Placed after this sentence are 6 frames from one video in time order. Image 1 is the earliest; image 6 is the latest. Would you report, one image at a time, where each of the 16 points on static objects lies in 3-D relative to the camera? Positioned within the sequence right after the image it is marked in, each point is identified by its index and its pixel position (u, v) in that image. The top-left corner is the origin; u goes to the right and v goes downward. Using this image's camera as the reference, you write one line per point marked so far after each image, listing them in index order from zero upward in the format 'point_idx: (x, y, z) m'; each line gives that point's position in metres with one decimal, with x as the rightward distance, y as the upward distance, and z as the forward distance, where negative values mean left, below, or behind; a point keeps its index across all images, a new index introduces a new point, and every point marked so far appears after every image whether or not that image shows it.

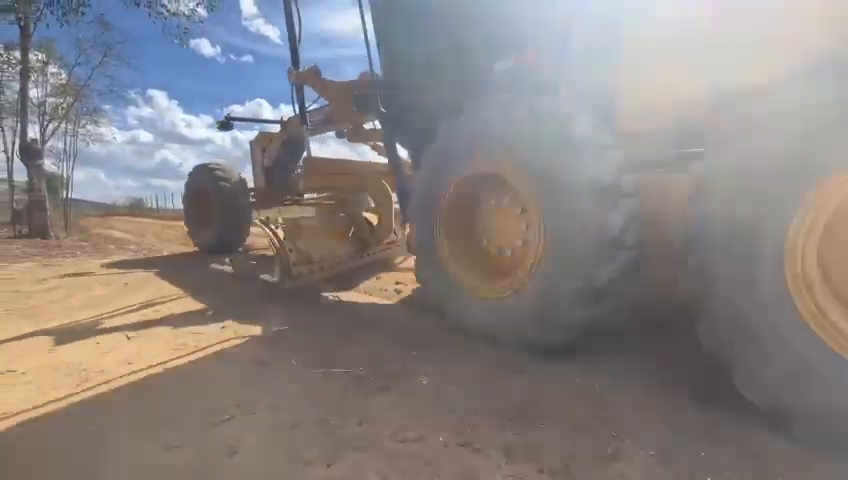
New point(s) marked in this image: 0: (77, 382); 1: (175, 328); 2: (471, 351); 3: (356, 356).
0: (-2.5, -1.0, +2.9) m
1: (-2.4, -0.9, +3.9) m
2: (+0.4, -0.9, +3.2) m
3: (-0.6, -0.9, +3.2) m
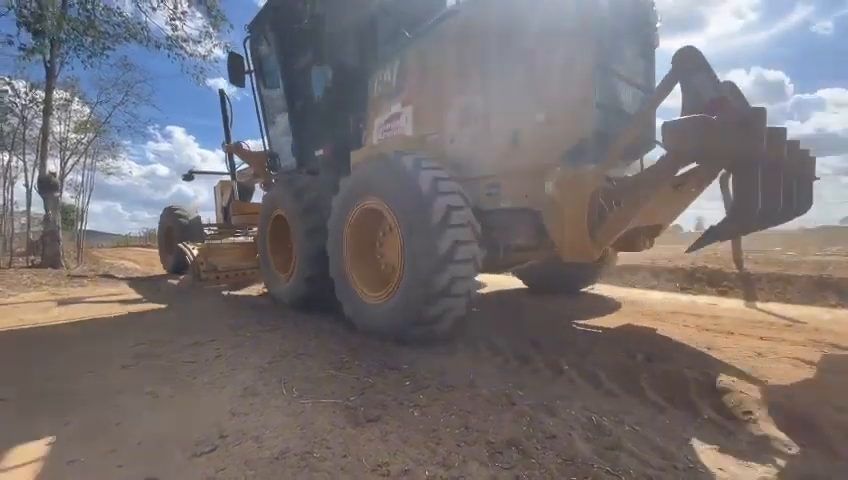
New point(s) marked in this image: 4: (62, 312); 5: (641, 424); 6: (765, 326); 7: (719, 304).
0: (-2.5, -1.2, +2.9) m
1: (-2.4, -1.1, +3.9) m
2: (+0.3, -1.1, +3.1) m
3: (-0.6, -1.1, +3.1) m
4: (-5.5, -1.1, +6.1) m
5: (+1.4, -1.2, +2.5) m
6: (+3.9, -1.0, +4.6) m
7: (+4.3, -0.9, +5.9) m
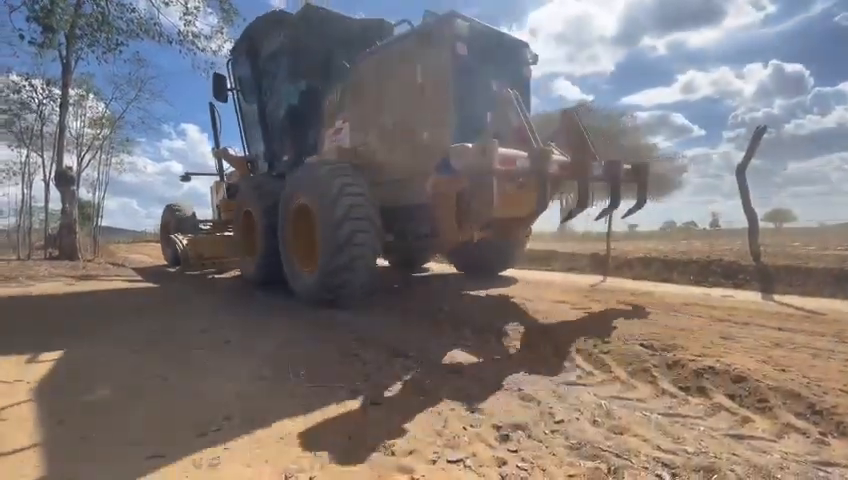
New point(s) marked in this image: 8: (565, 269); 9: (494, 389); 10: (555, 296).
0: (-2.5, -1.1, +2.9) m
1: (-2.4, -1.0, +3.9) m
2: (+0.4, -1.0, +3.1) m
3: (-0.6, -1.0, +3.1) m
4: (-5.4, -0.9, +6.2) m
5: (+1.4, -1.0, +2.5) m
6: (+4.0, -0.9, +4.5) m
7: (+4.4, -0.8, +5.7) m
8: (+3.1, -0.6, +8.9) m
9: (+0.5, -1.0, +2.7) m
10: (+1.8, -0.8, +5.7) m
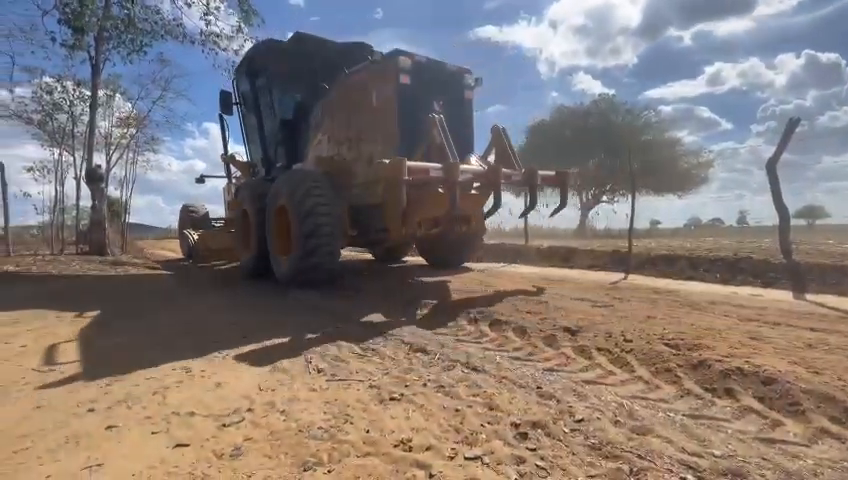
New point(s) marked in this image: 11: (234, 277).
0: (-2.4, -1.1, +3.0) m
1: (-2.2, -1.0, +4.0) m
2: (+0.5, -1.0, +3.0) m
3: (-0.4, -1.0, +3.1) m
4: (-5.1, -0.8, +6.4) m
5: (+1.5, -1.0, +2.4) m
6: (+4.1, -0.8, +4.3) m
7: (+4.7, -0.8, +5.5) m
8: (+3.5, -0.6, +8.7) m
9: (+0.6, -1.0, +2.7) m
10: (+2.1, -0.7, +5.6) m
11: (-3.9, -0.7, +8.3) m
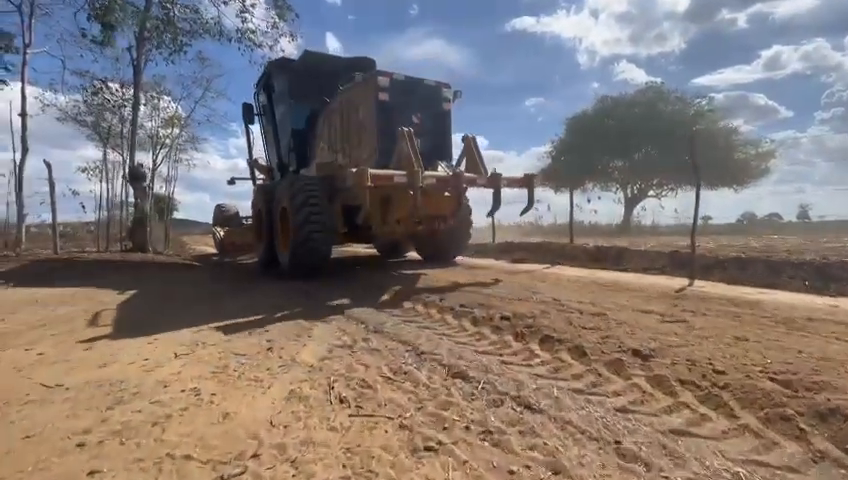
0: (-2.1, -1.1, +2.7) m
1: (-1.8, -1.0, +3.6) m
2: (+0.8, -1.0, +2.5) m
3: (-0.2, -1.0, +2.6) m
4: (-4.5, -0.8, +6.3) m
5: (+1.7, -1.1, +1.7) m
6: (+4.5, -0.9, +3.4) m
7: (+5.1, -0.8, +4.6) m
8: (+4.2, -0.6, +7.9) m
9: (+0.8, -1.0, +2.1) m
10: (+2.6, -0.8, +4.9) m
11: (-3.1, -0.7, +8.0) m
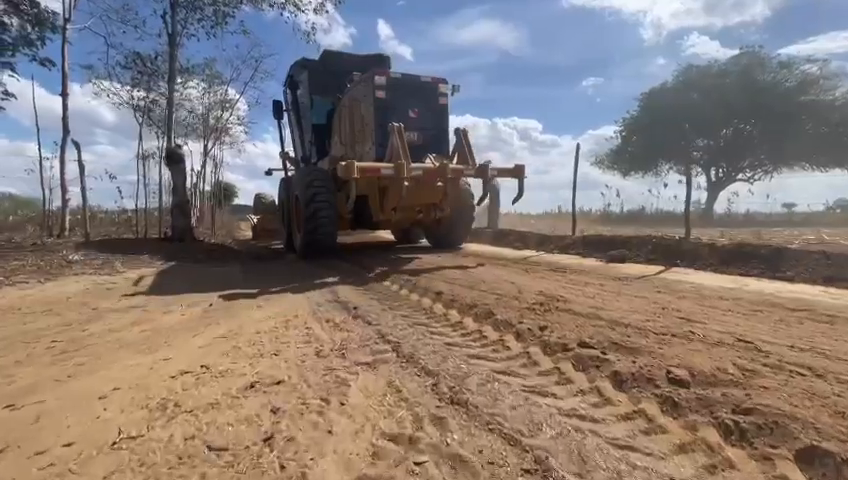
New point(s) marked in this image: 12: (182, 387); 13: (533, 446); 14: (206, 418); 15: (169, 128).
0: (-1.6, -1.1, +1.1) m
1: (-1.2, -1.0, +2.0) m
2: (+1.2, -1.1, +0.5) m
3: (+0.3, -1.1, +0.8) m
4: (-3.6, -0.7, +5.0) m
5: (+2.1, -1.2, -0.3) m
6: (+5.0, -1.0, +1.0) m
7: (+5.8, -0.9, +2.1) m
8: (+5.3, -0.5, +5.5) m
9: (+1.2, -1.1, +0.2) m
10: (+3.3, -0.8, +2.7) m
11: (-2.0, -0.5, +6.5) m
12: (-1.6, -1.0, +2.7) m
13: (+0.5, -0.9, +1.9) m
14: (-1.2, -1.0, +2.2) m
15: (-8.0, +3.5, +12.9) m
